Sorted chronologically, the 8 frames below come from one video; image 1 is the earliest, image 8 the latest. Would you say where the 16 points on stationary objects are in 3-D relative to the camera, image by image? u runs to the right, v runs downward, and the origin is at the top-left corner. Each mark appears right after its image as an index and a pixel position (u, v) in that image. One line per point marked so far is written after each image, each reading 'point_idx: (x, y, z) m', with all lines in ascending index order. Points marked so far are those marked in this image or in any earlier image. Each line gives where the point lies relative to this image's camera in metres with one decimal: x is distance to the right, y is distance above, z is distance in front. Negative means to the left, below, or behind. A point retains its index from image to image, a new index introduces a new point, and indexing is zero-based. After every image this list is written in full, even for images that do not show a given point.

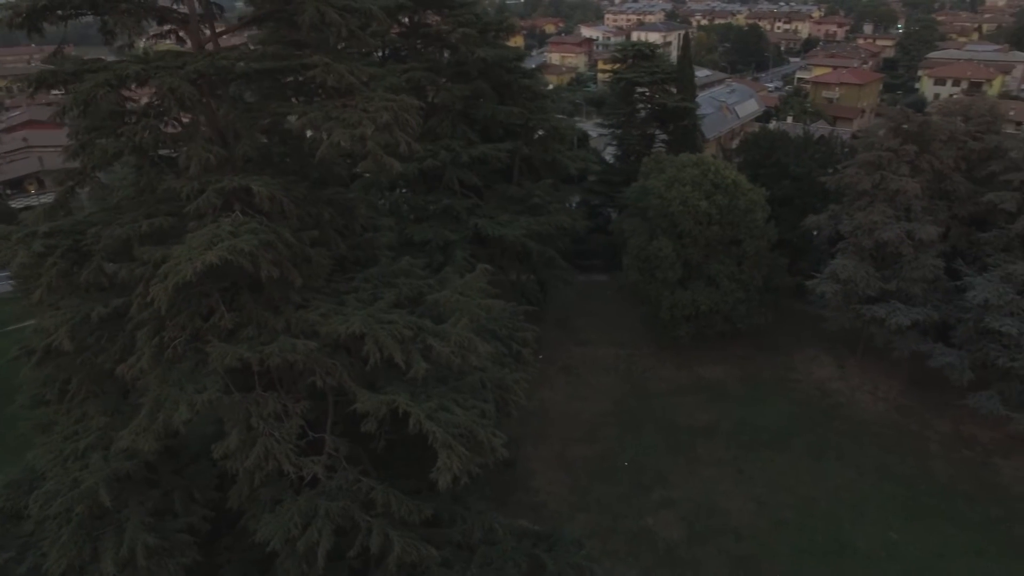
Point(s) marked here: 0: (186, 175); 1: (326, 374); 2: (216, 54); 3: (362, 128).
0: (-3.1, +1.1, +6.3) m
1: (-1.8, -0.8, +6.3) m
2: (-2.8, +2.2, +6.3) m
3: (-1.4, +1.5, +6.3) m
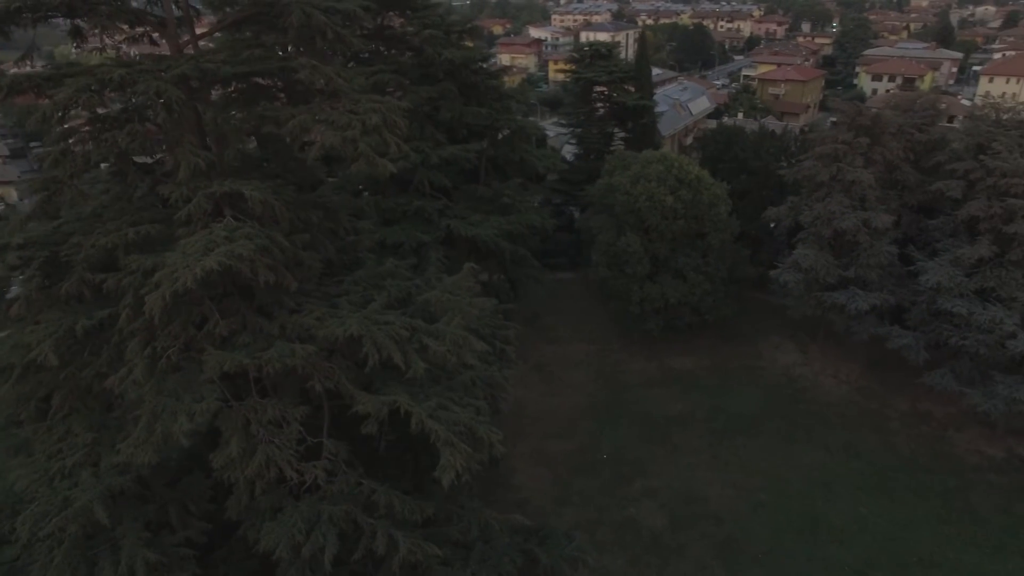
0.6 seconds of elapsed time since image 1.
0: (-3.1, +1.0, +6.2) m
1: (-1.8, -0.8, +6.2) m
2: (-2.9, +2.2, +6.2) m
3: (-1.5, +1.5, +6.3) m
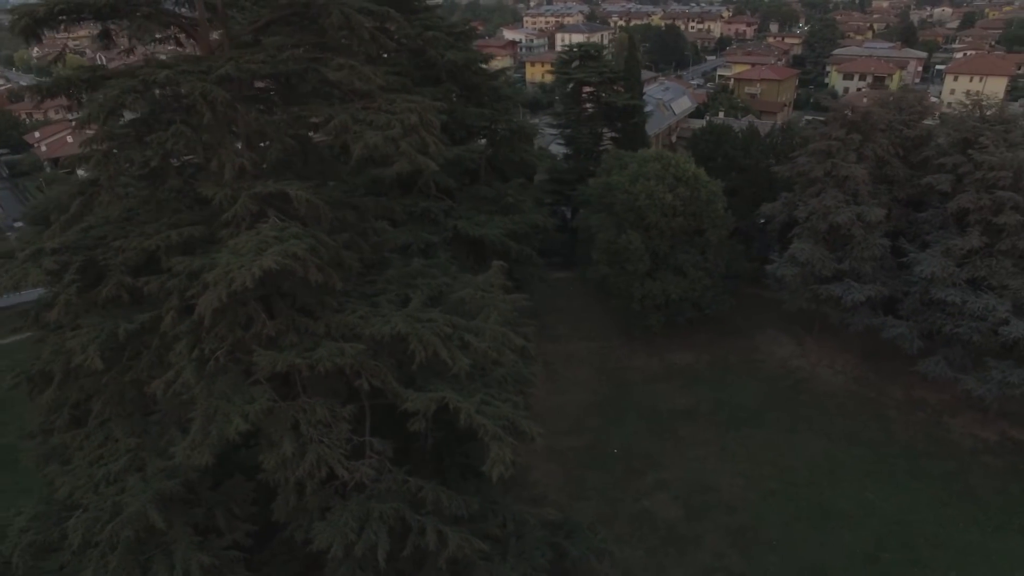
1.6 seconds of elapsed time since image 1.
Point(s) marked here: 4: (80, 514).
0: (-2.7, +1.0, +6.2) m
1: (-1.3, -0.8, +6.3) m
2: (-2.5, +2.2, +6.2) m
3: (-1.1, +1.5, +6.3) m
4: (-3.9, -2.0, +6.0) m
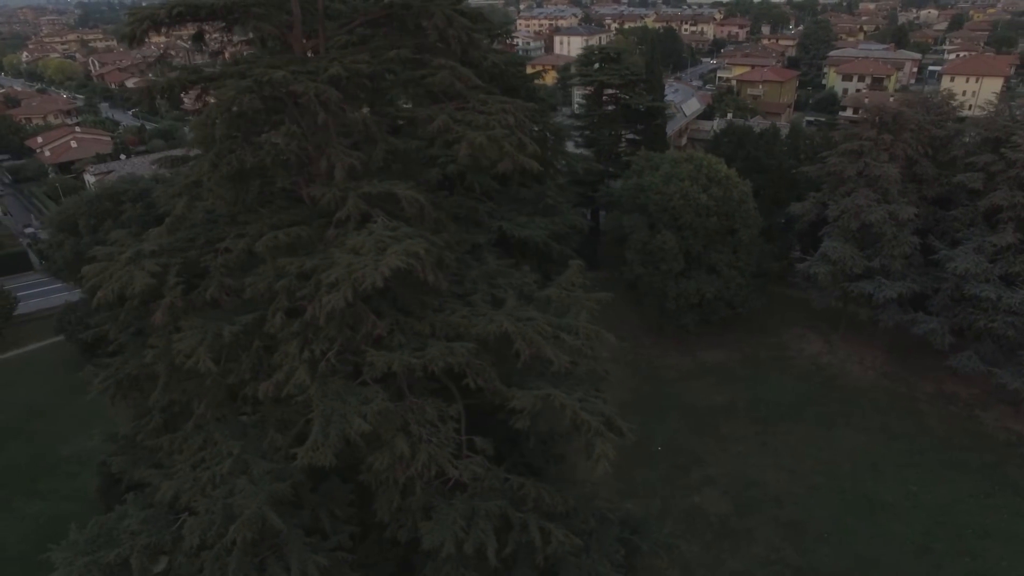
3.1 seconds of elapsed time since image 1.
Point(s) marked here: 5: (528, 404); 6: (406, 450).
0: (-1.7, +1.0, +6.2) m
1: (-0.3, -0.8, +6.3) m
2: (-1.6, +2.2, +6.2) m
3: (-0.1, +1.5, +6.4) m
4: (-2.9, -2.1, +6.0) m
5: (+0.1, -1.1, +6.3) m
6: (-0.9, -1.4, +5.8) m
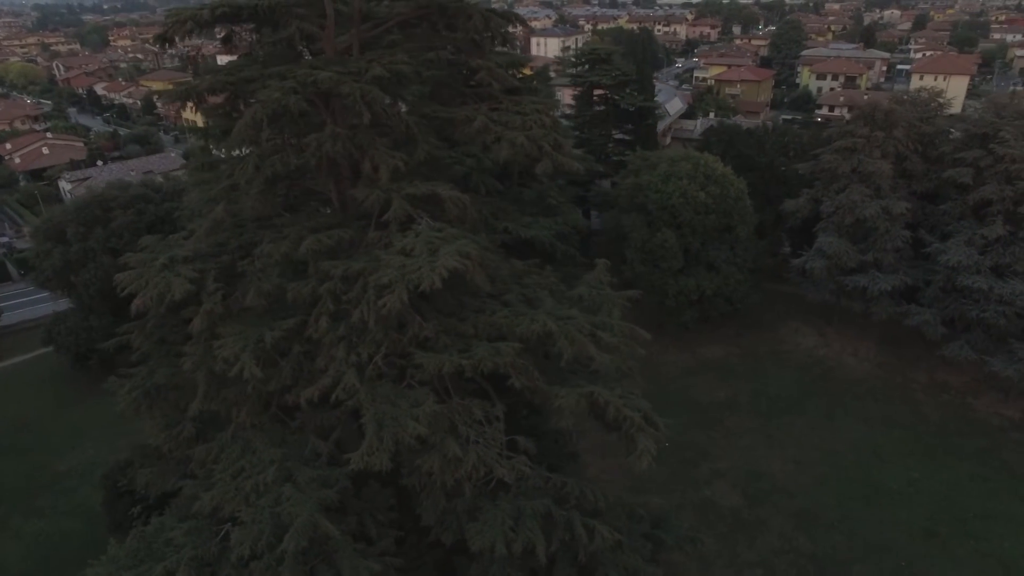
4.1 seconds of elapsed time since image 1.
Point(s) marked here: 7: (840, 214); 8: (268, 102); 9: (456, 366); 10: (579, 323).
0: (-1.4, +0.9, +6.1) m
1: (+0.1, -0.8, +6.3) m
2: (-1.2, +2.1, +6.2) m
3: (+0.2, +1.5, +6.4) m
4: (-2.4, -2.1, +5.9) m
5: (+0.6, -1.1, +6.3) m
6: (-0.5, -1.4, +5.8) m
7: (+7.0, +1.6, +14.3) m
8: (-2.0, +1.5, +5.5) m
9: (-0.5, -0.7, +5.9) m
10: (+0.7, -0.3, +6.6) m
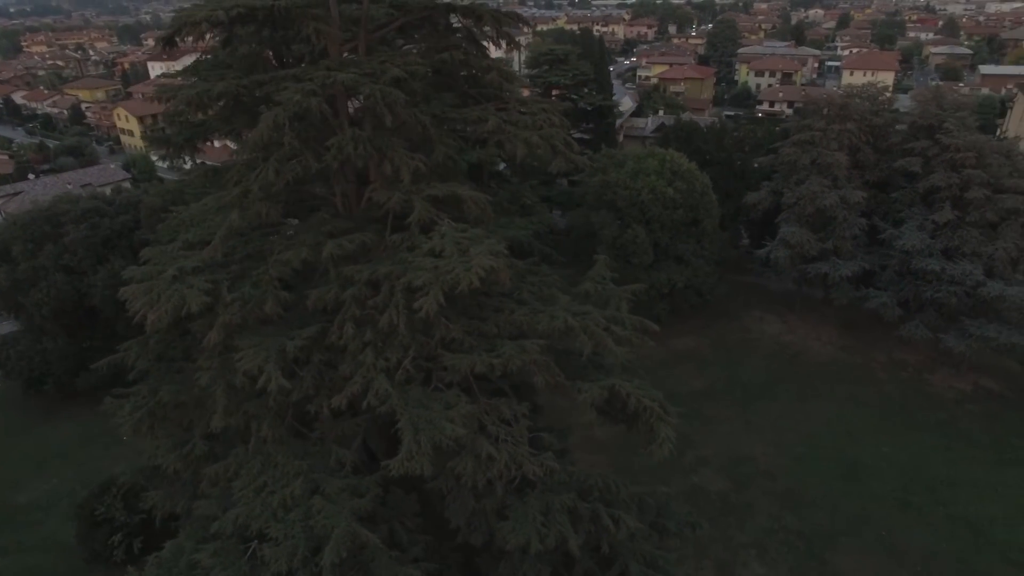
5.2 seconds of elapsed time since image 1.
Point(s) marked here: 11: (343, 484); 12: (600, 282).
0: (-1.2, +0.9, +6.1) m
1: (+0.3, -0.8, +6.4) m
2: (-1.1, +2.1, +6.1) m
3: (+0.3, +1.5, +6.5) m
4: (-2.1, -2.2, +5.7) m
5: (+0.8, -1.0, +6.4) m
6: (-0.2, -1.4, +5.8) m
7: (+6.5, +1.9, +14.9) m
8: (-1.8, +1.5, +5.4) m
9: (-0.2, -0.7, +5.9) m
10: (+0.8, -0.3, +6.7) m
11: (-1.5, -1.7, +6.0) m
12: (+1.0, +0.1, +7.9) m
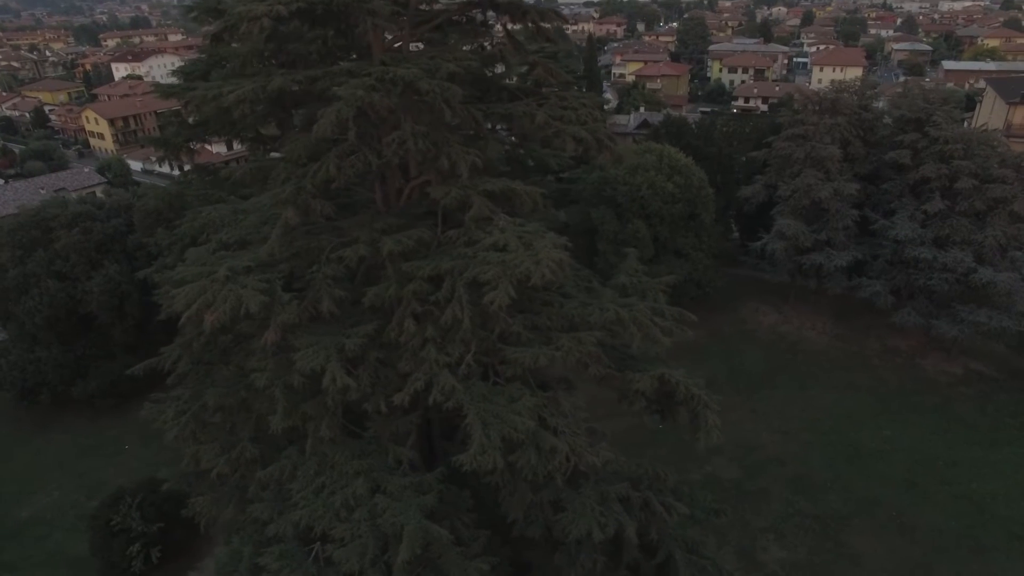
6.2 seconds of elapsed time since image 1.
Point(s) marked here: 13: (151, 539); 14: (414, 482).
0: (-0.7, +0.9, +6.0) m
1: (+0.8, -0.7, +6.4) m
2: (-0.6, +2.1, +6.1) m
3: (+0.8, +1.6, +6.5) m
4: (-1.5, -2.2, +5.7) m
5: (+1.3, -0.9, +6.5) m
6: (+0.4, -1.3, +5.8) m
7: (+6.5, +2.1, +15.3) m
8: (-1.3, +1.5, +5.3) m
9: (+0.3, -0.6, +5.9) m
10: (+1.3, -0.2, +6.8) m
11: (-0.9, -1.7, +5.9) m
12: (+1.5, +0.2, +8.0) m
13: (-5.3, -3.7, +9.8) m
14: (-0.9, -1.7, +6.0) m
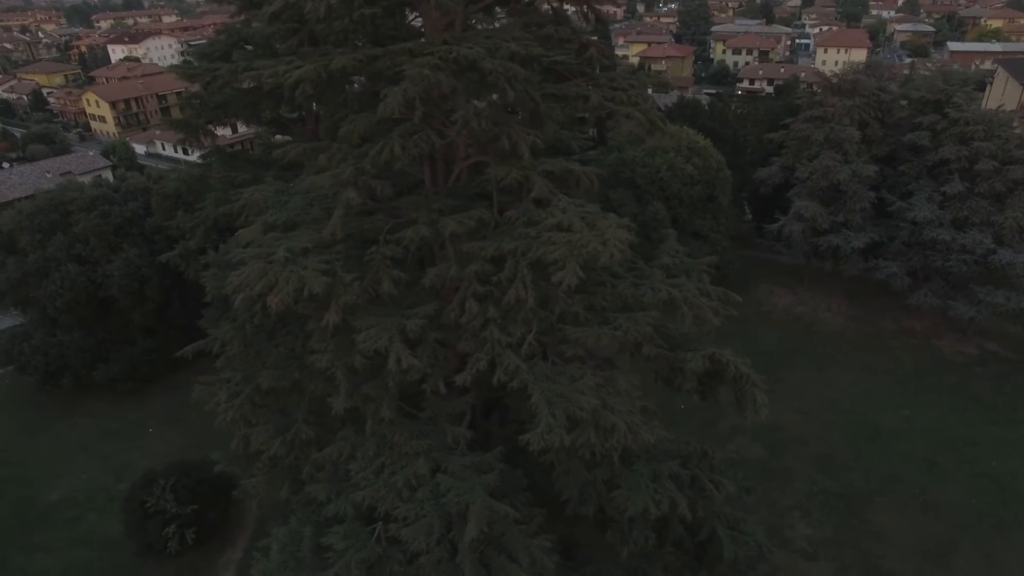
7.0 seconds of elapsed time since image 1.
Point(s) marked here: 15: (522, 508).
0: (-0.1, +1.1, +6.0) m
1: (+1.4, -0.5, +6.5) m
2: (-0.1, +2.3, +6.1) m
3: (+1.3, +1.8, +6.5) m
4: (-1.0, -2.0, +5.7) m
5: (+1.9, -0.8, +6.5) m
6: (+0.9, -1.2, +5.9) m
7: (+6.9, +2.5, +15.3) m
8: (-0.8, +1.6, +5.3) m
9: (+0.8, -0.5, +6.0) m
10: (+1.9, 0.0, +6.9) m
11: (-0.4, -1.5, +6.0) m
12: (+2.0, +0.4, +8.0) m
13: (-4.8, -3.4, +9.9) m
14: (-0.3, -1.6, +6.1) m
15: (+0.1, -2.1, +6.4) m
